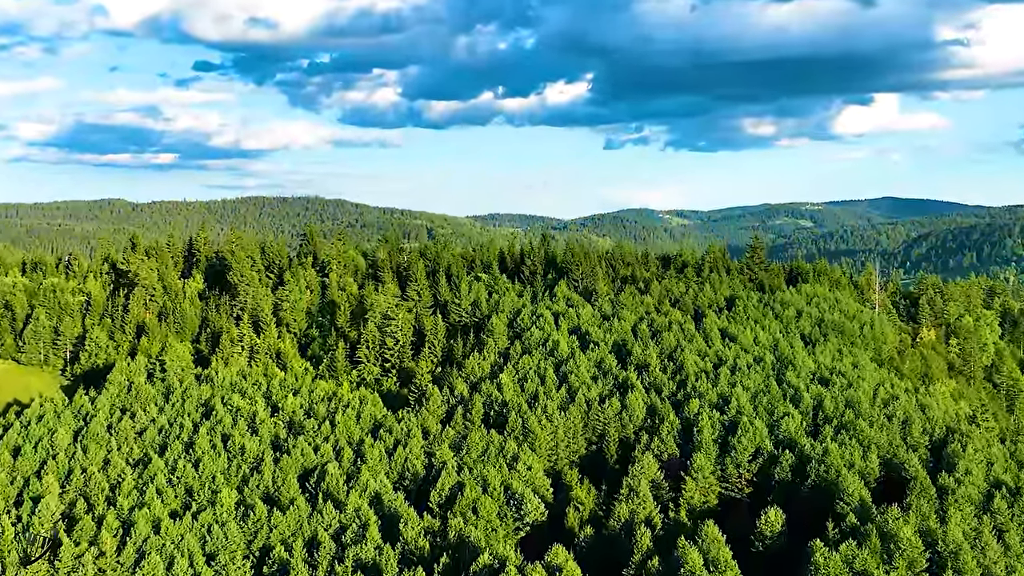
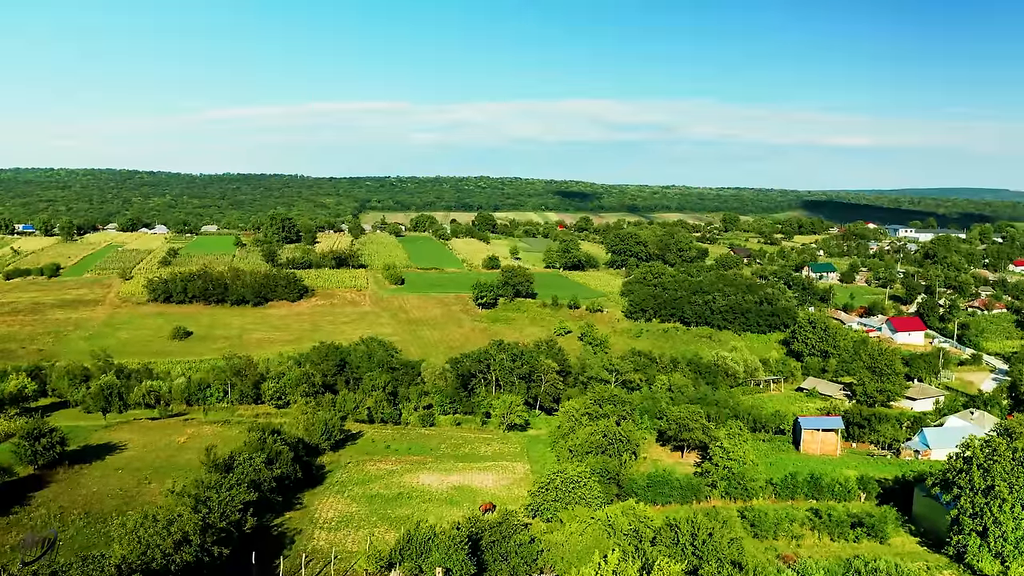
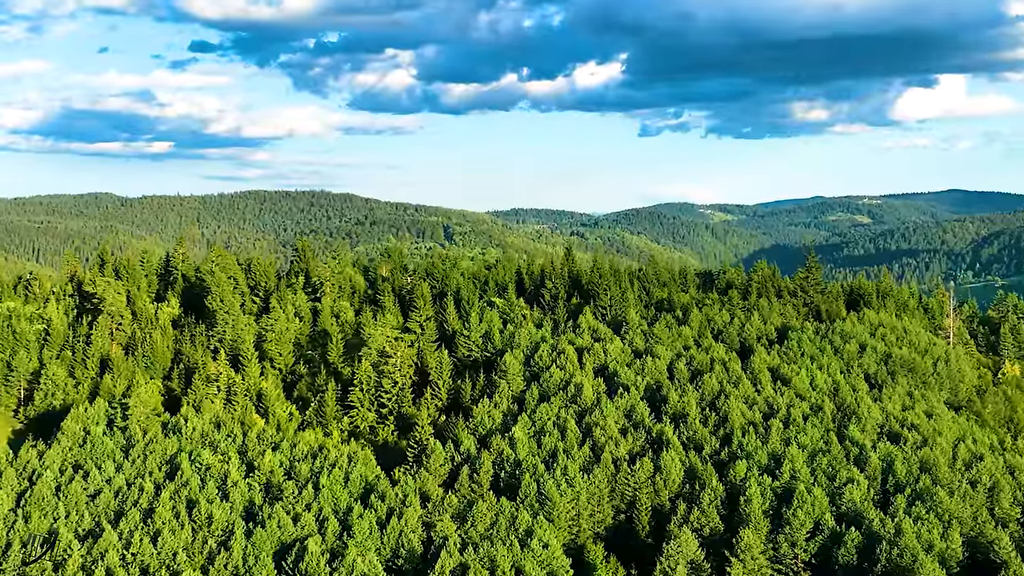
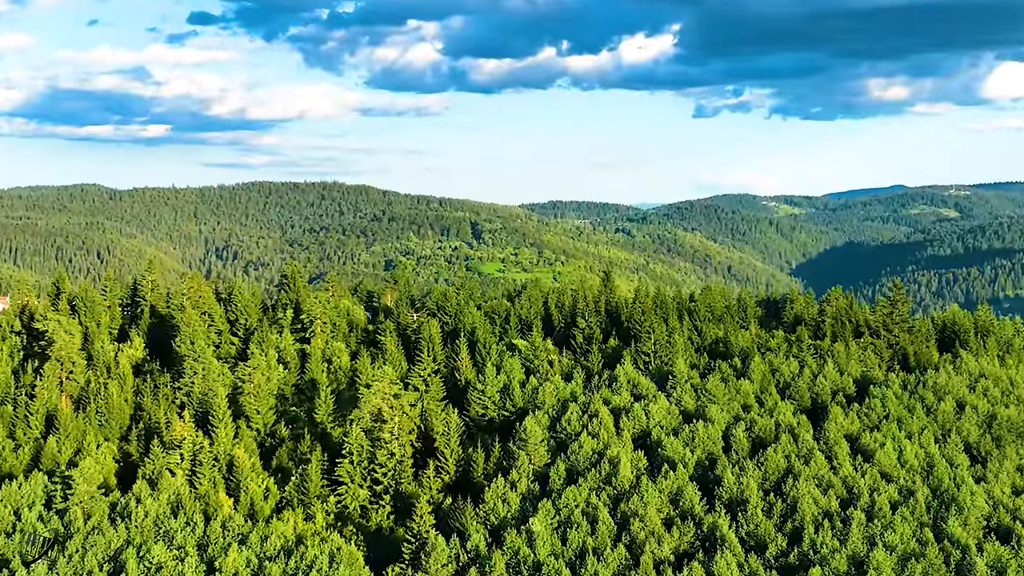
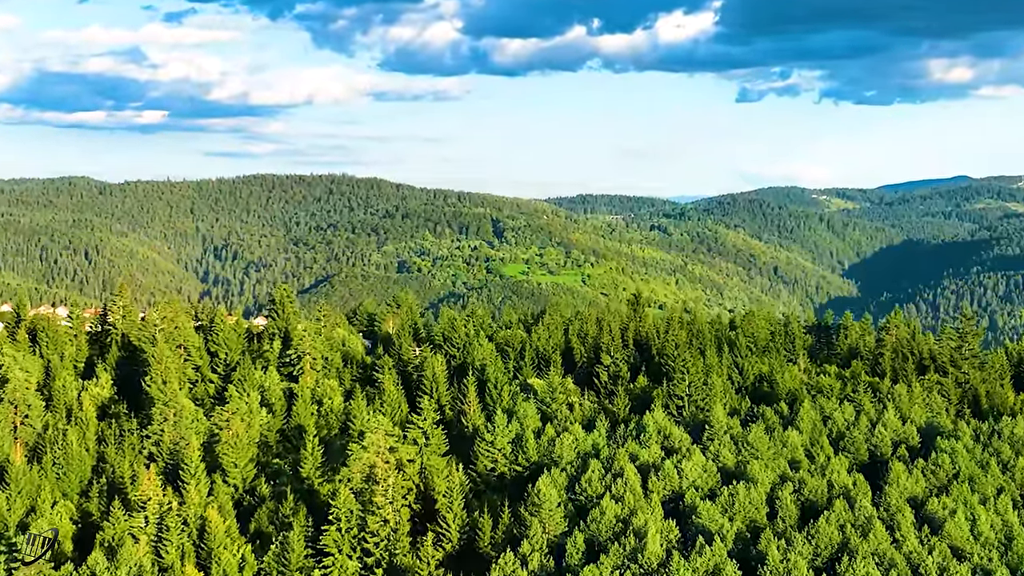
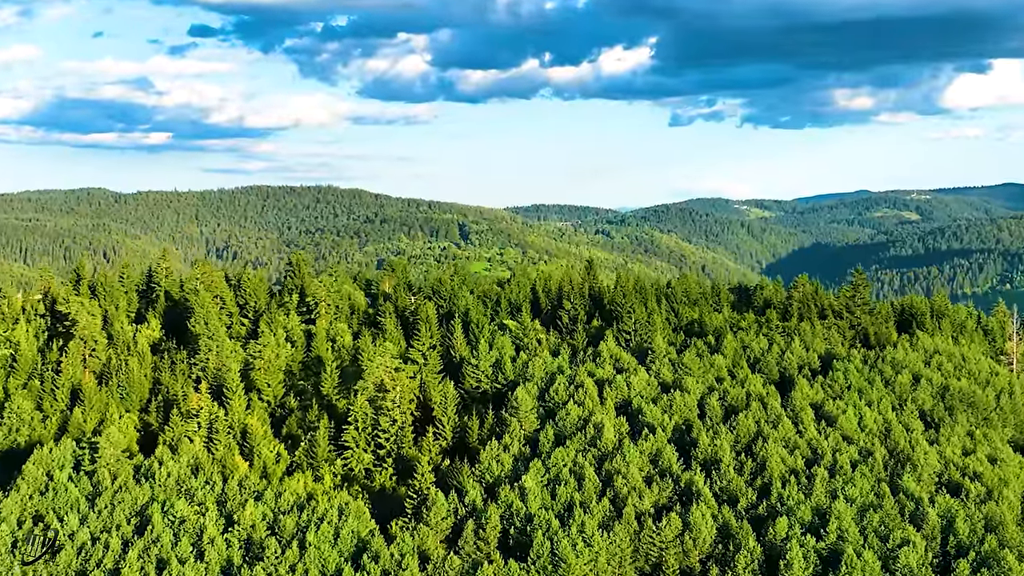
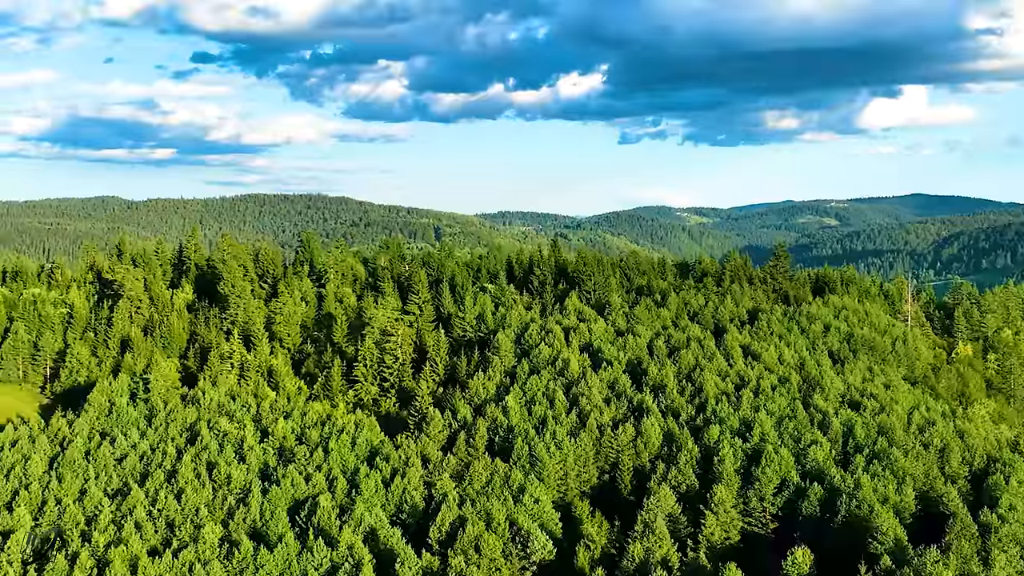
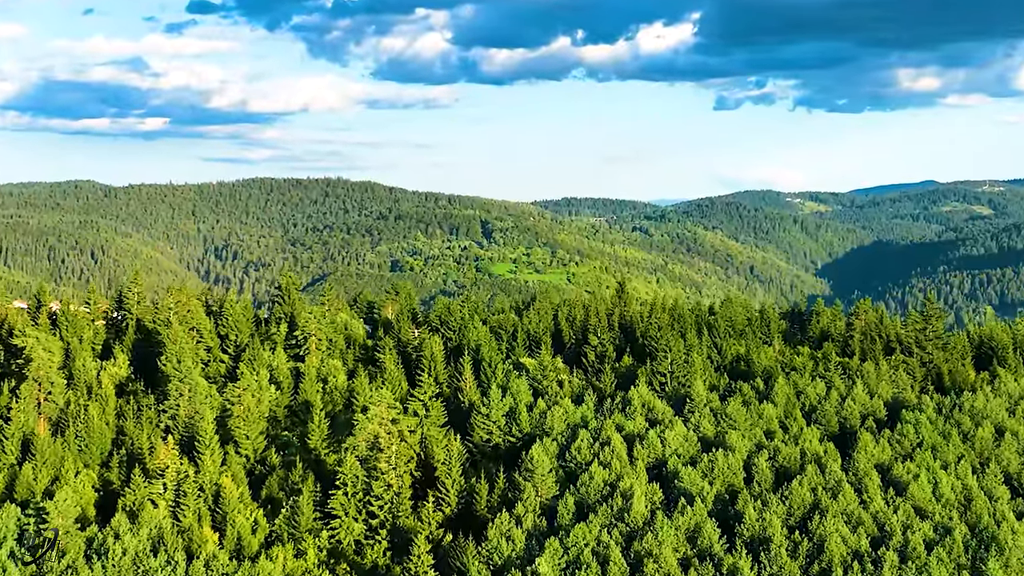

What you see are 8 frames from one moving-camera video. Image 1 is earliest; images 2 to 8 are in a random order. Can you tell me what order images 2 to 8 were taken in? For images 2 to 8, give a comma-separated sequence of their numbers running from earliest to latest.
7, 3, 6, 4, 8, 5, 2
